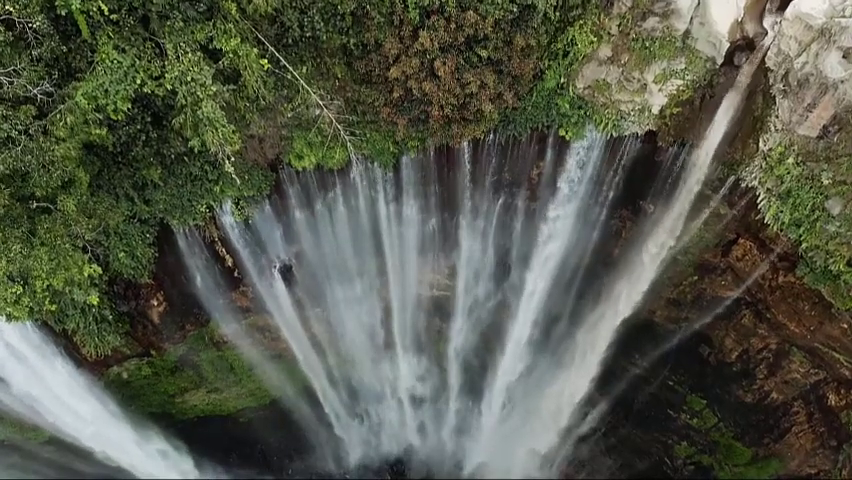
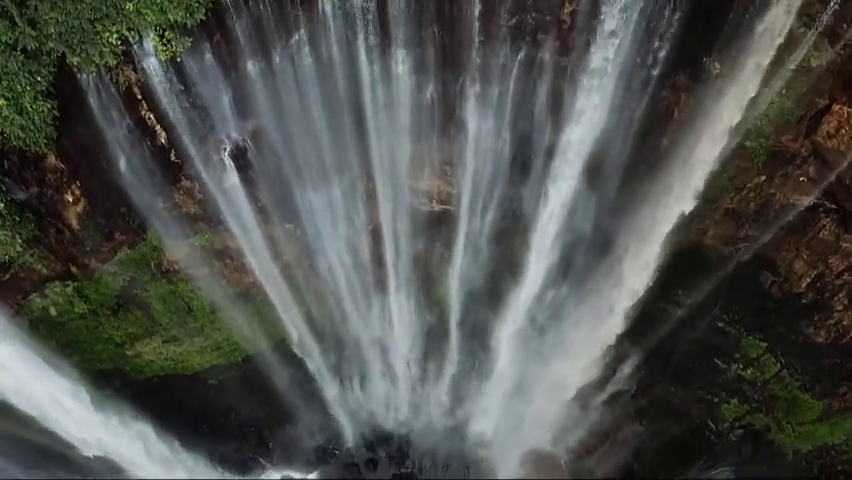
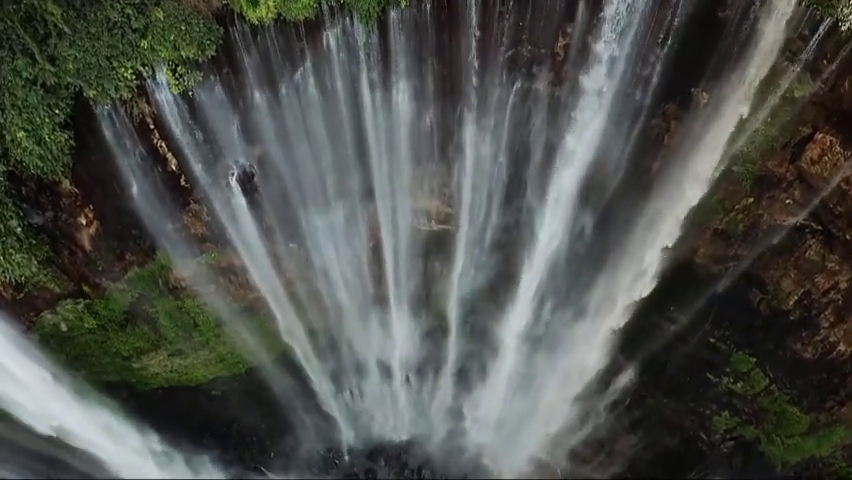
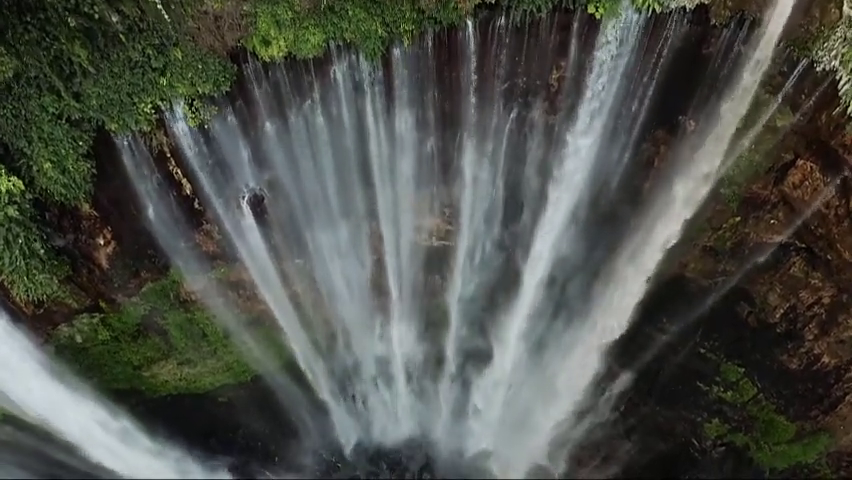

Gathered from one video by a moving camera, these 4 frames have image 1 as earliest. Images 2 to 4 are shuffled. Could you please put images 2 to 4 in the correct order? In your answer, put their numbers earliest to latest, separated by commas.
4, 3, 2
